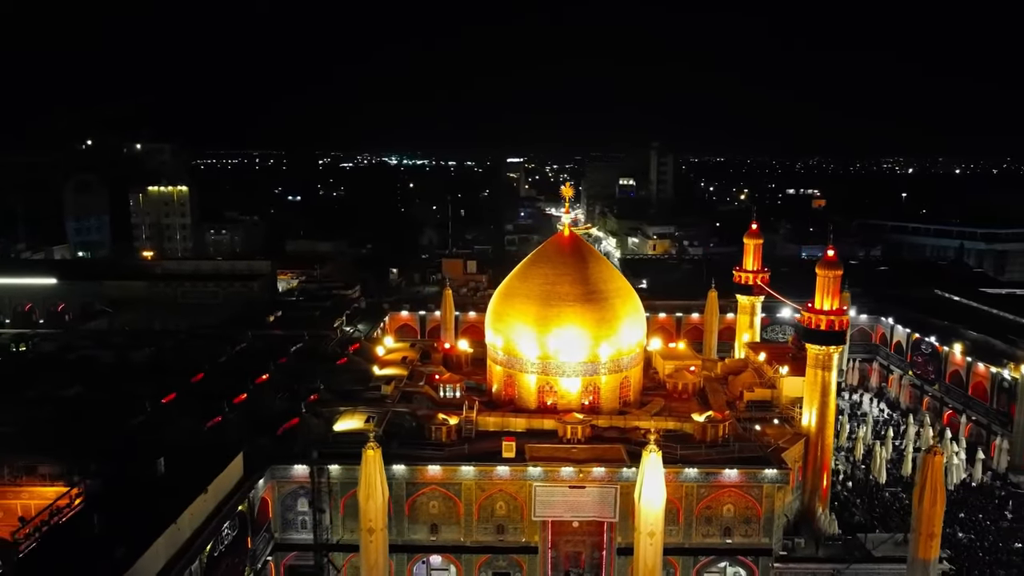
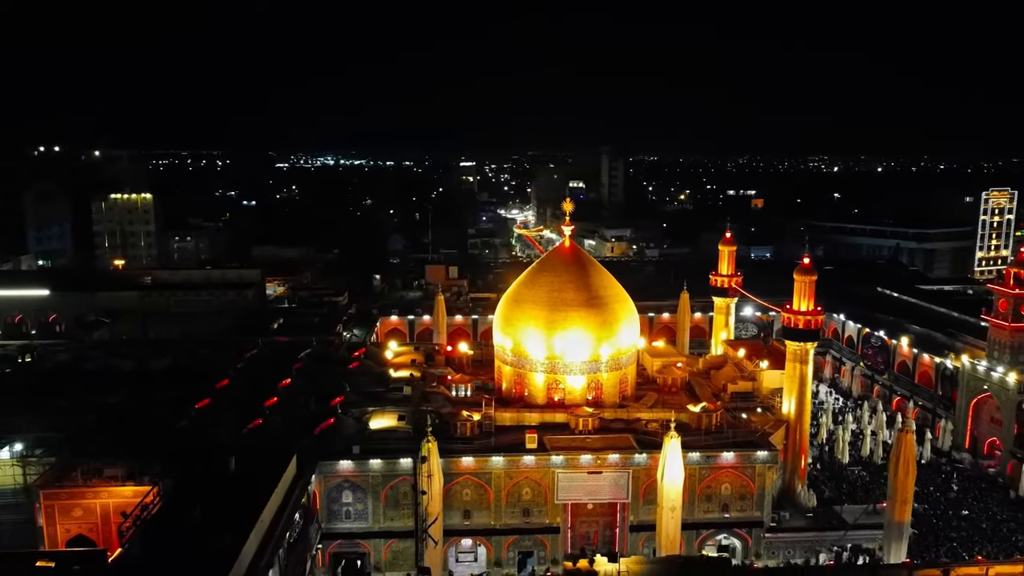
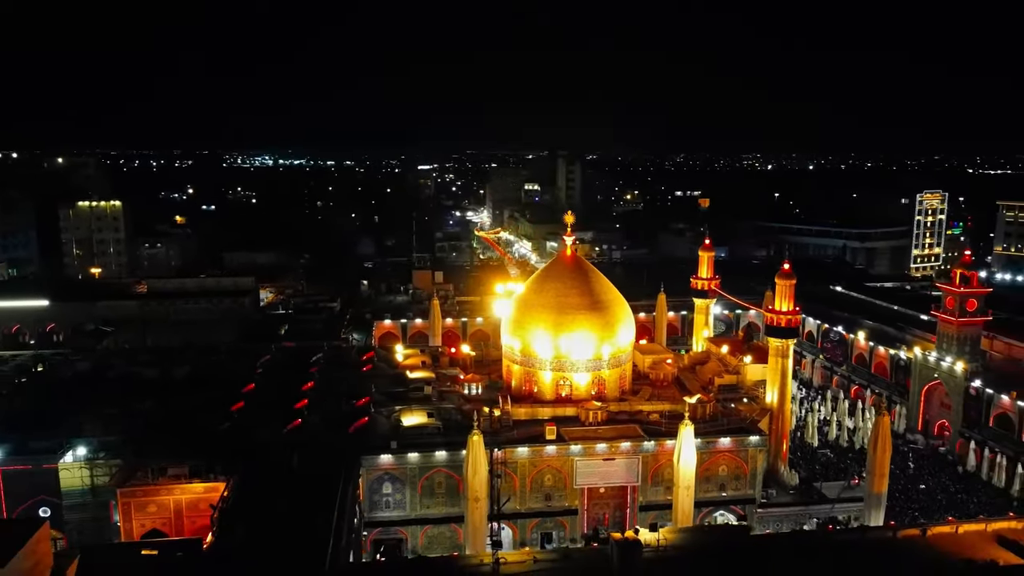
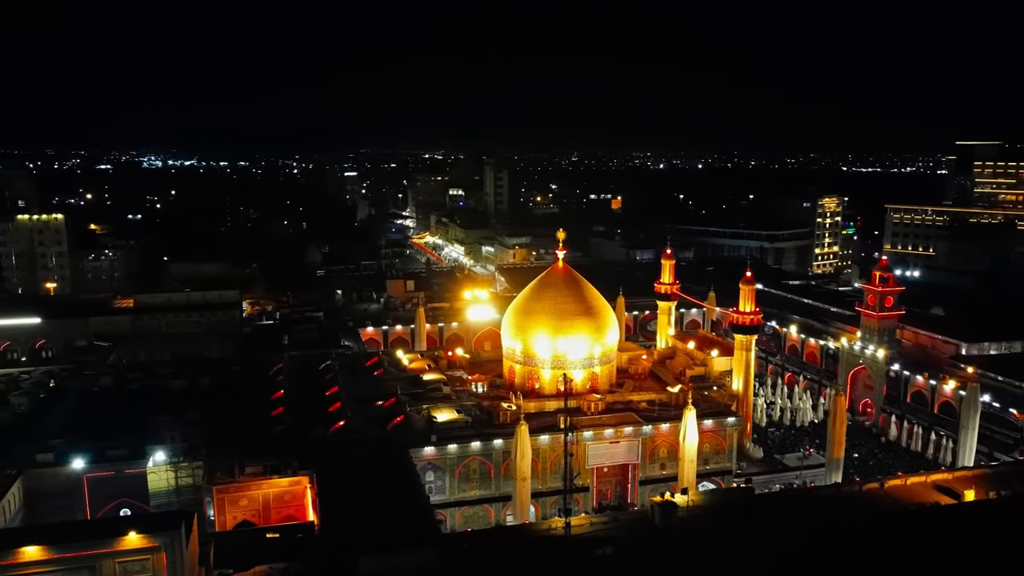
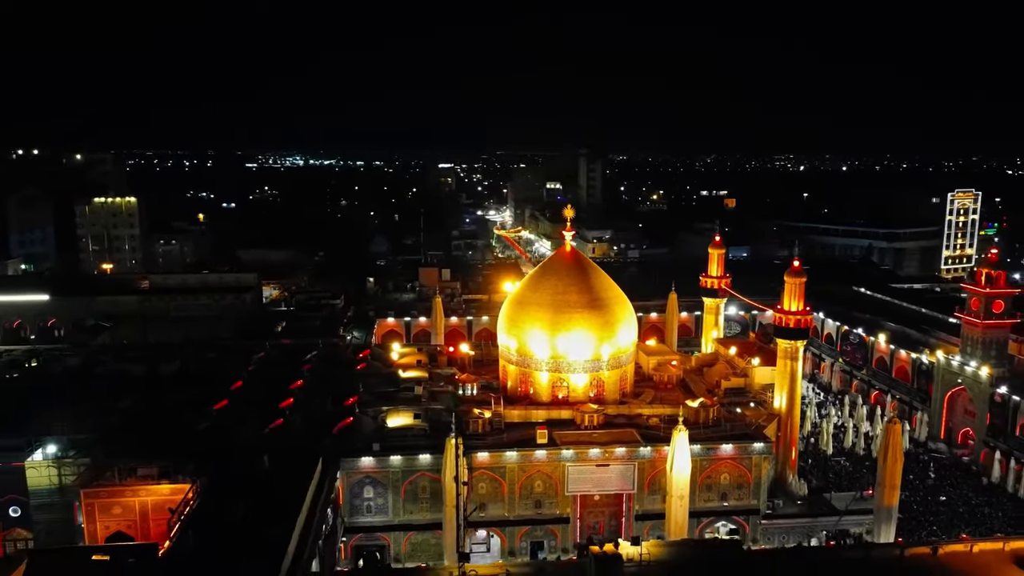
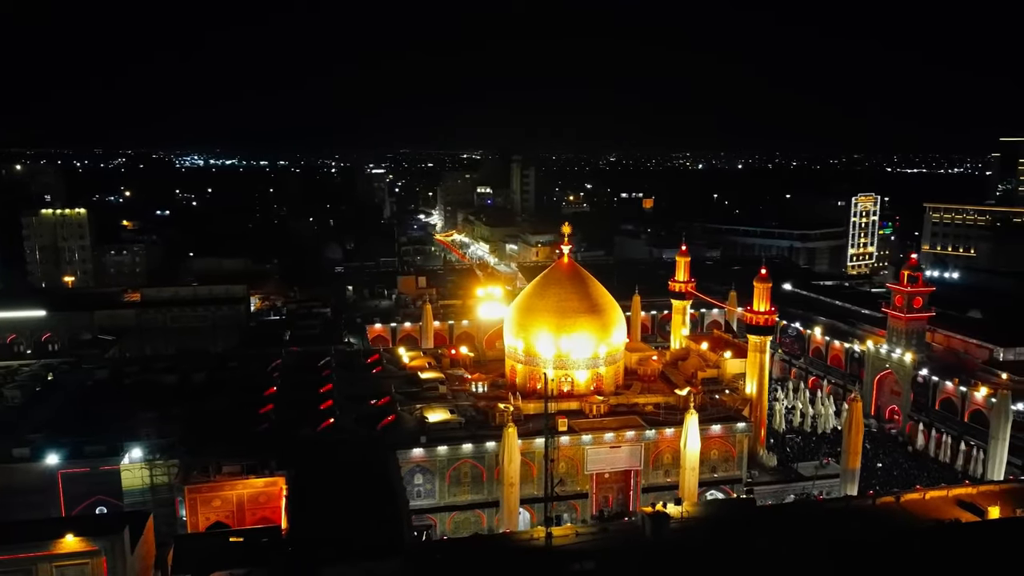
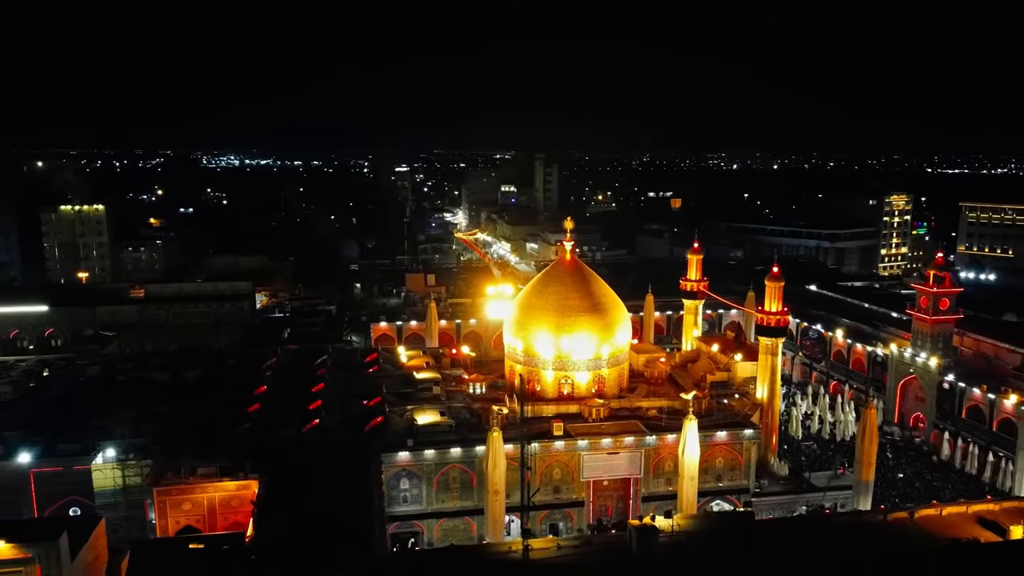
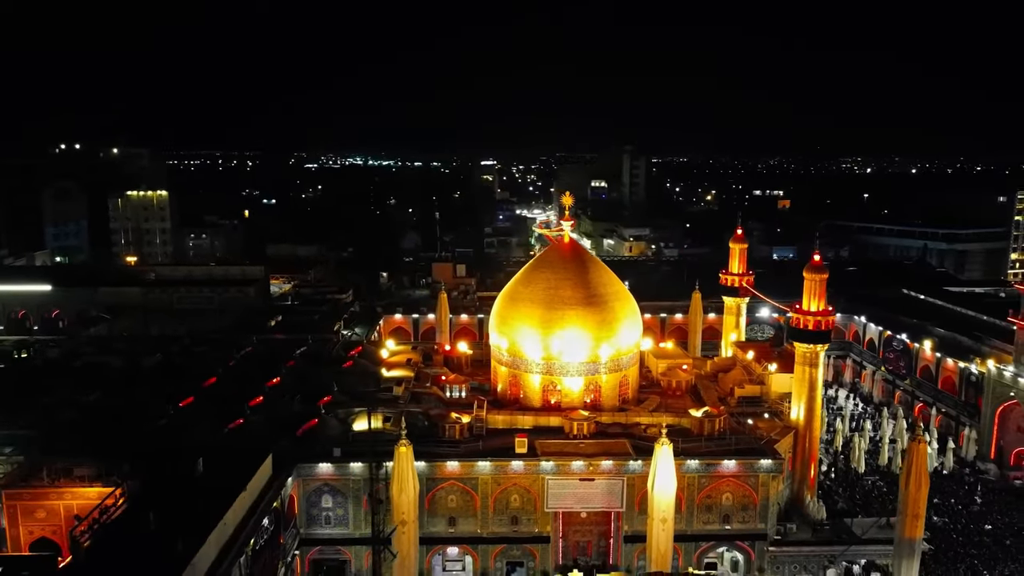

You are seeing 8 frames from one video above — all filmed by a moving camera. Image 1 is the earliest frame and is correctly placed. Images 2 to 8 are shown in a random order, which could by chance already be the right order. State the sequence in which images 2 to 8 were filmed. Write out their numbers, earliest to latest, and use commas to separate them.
8, 2, 5, 3, 7, 6, 4
